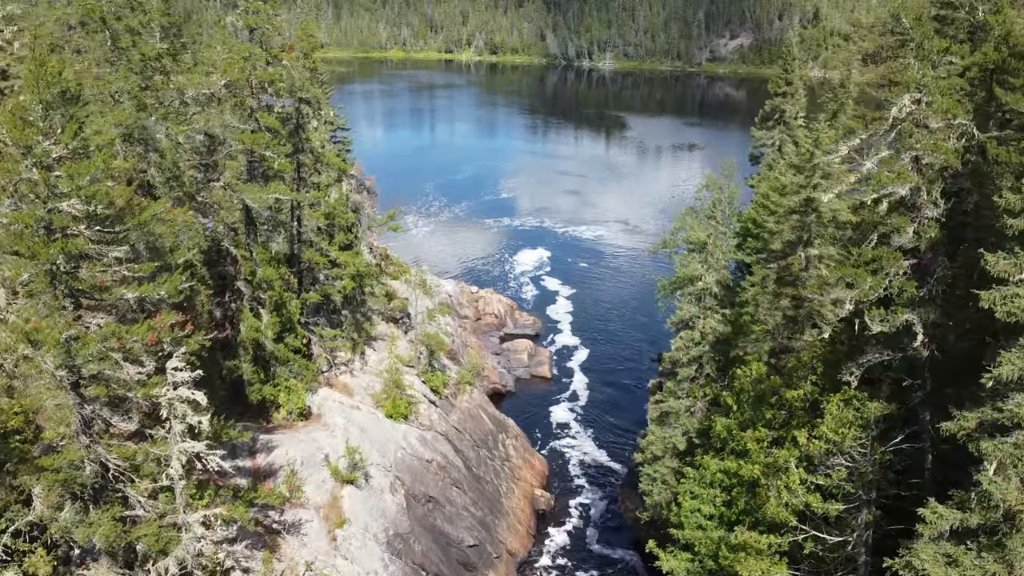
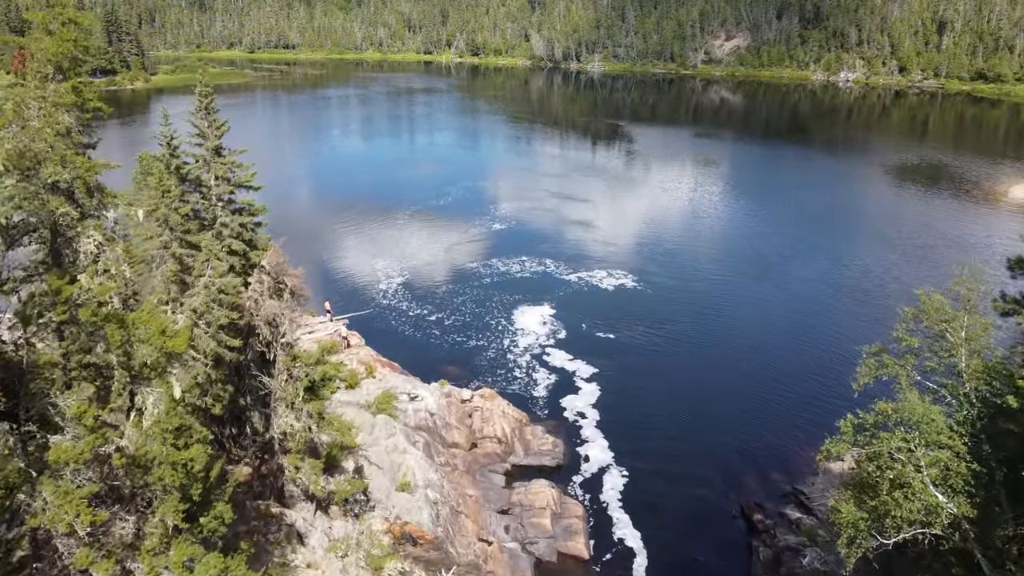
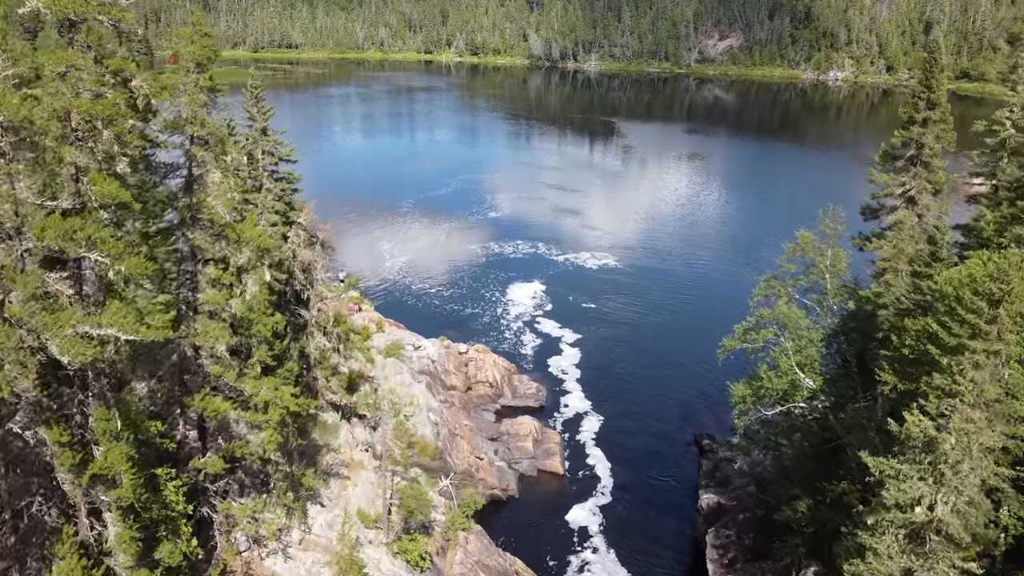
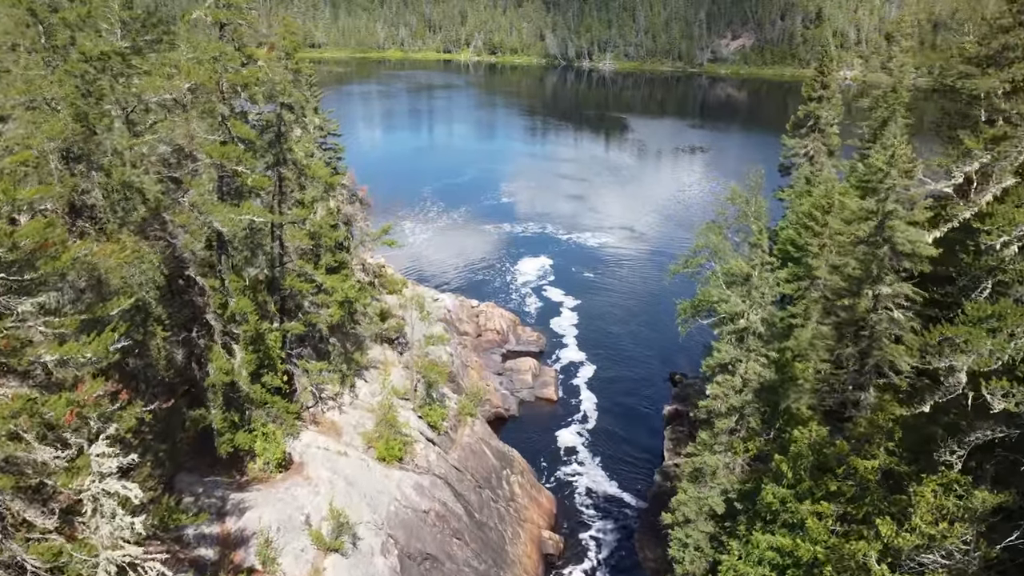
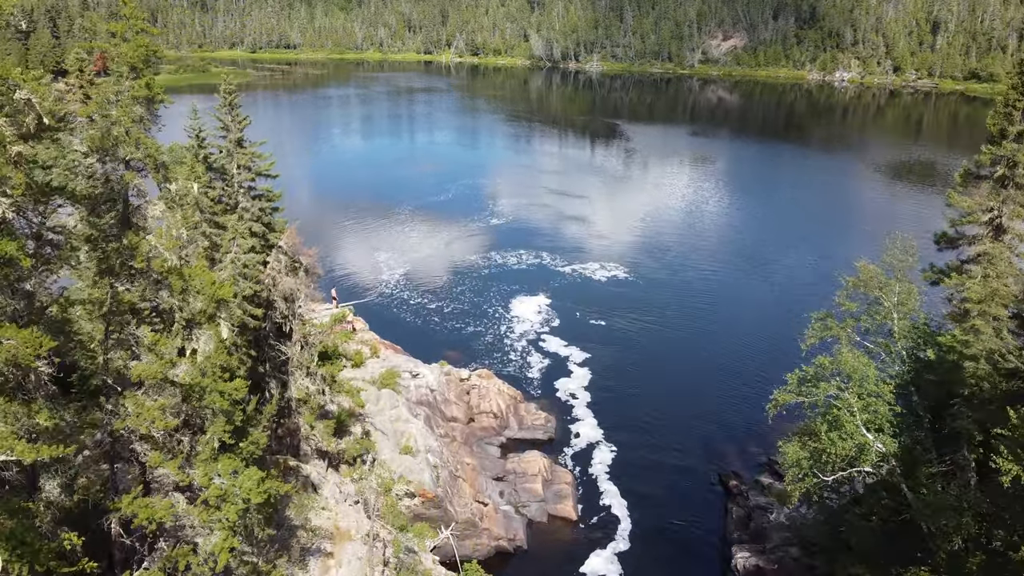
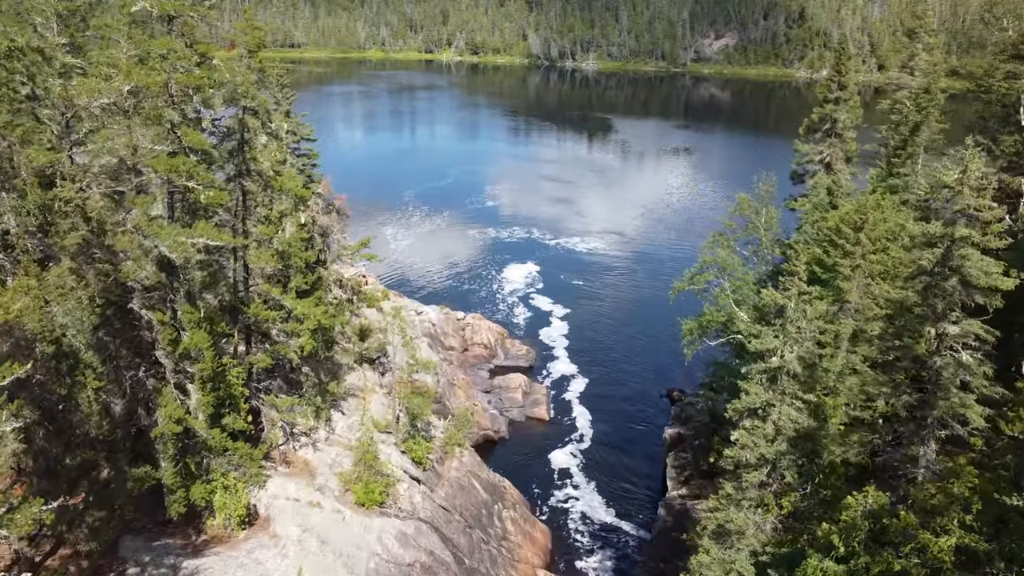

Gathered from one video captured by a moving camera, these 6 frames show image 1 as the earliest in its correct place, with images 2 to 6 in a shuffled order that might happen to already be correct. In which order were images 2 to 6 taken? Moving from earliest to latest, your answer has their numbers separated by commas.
4, 6, 3, 5, 2
